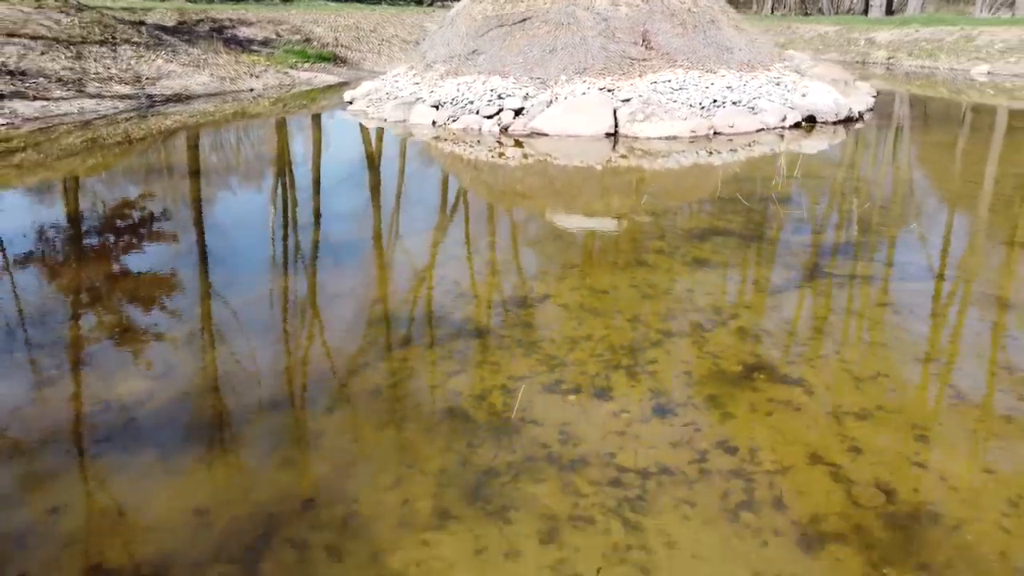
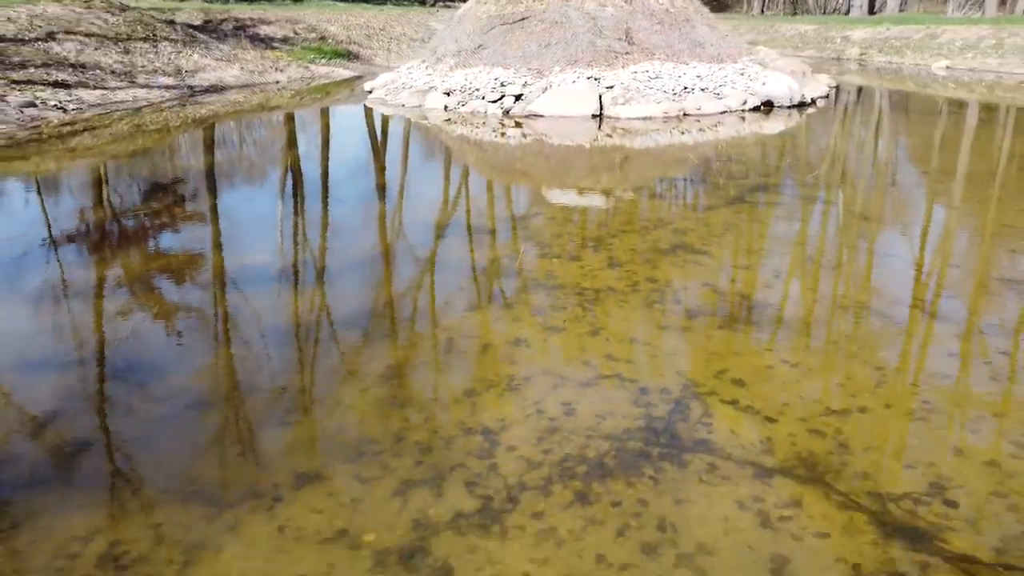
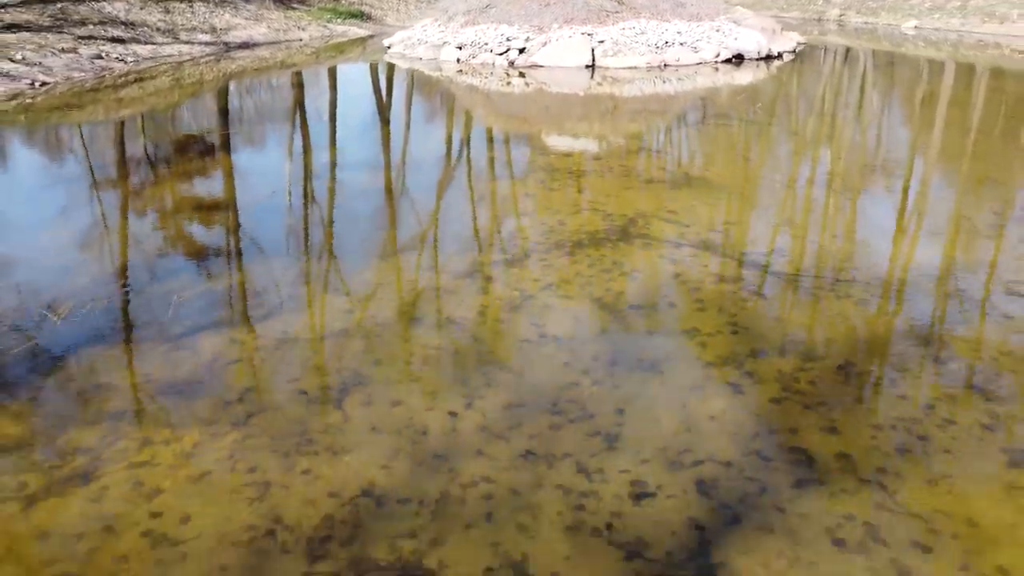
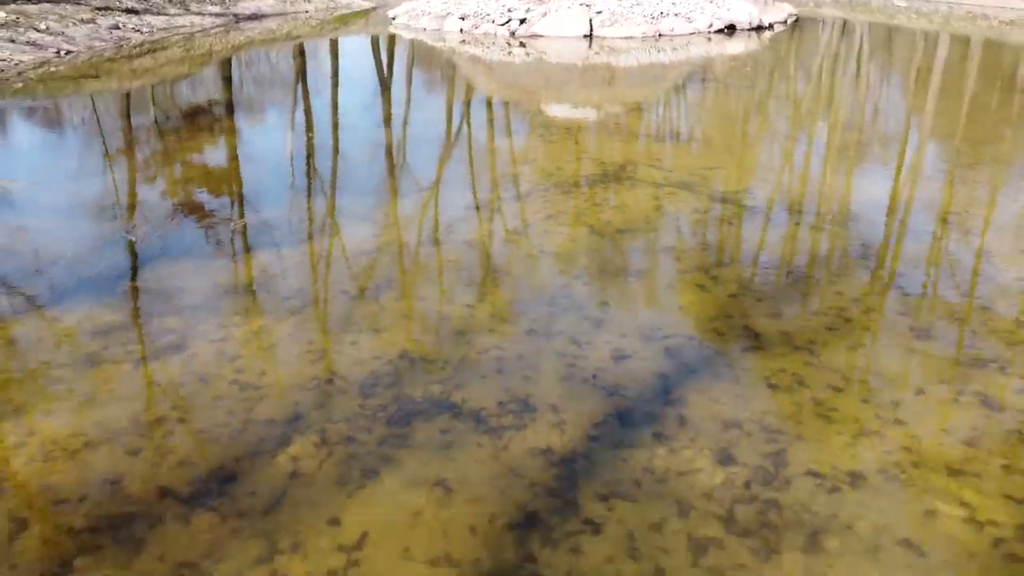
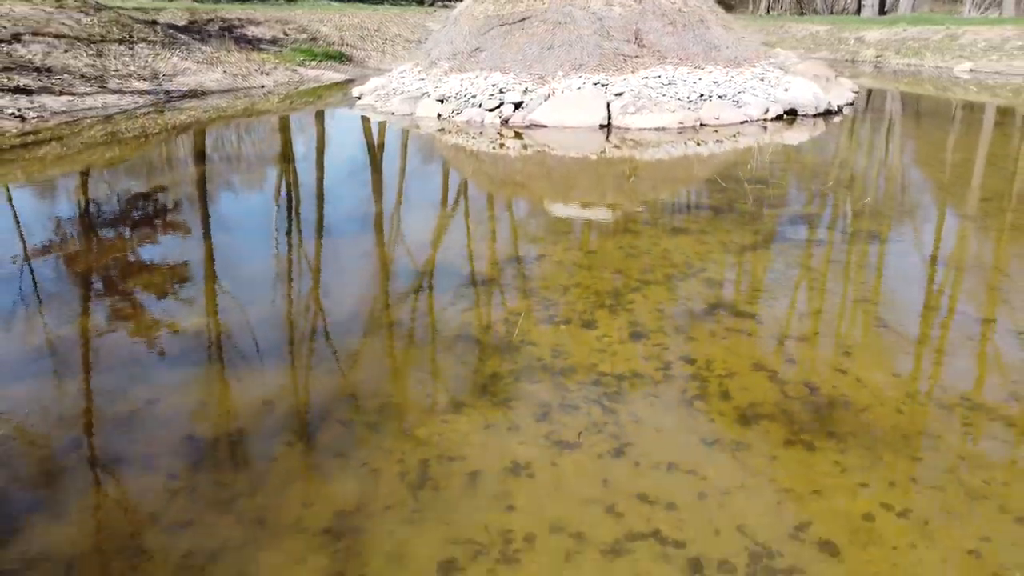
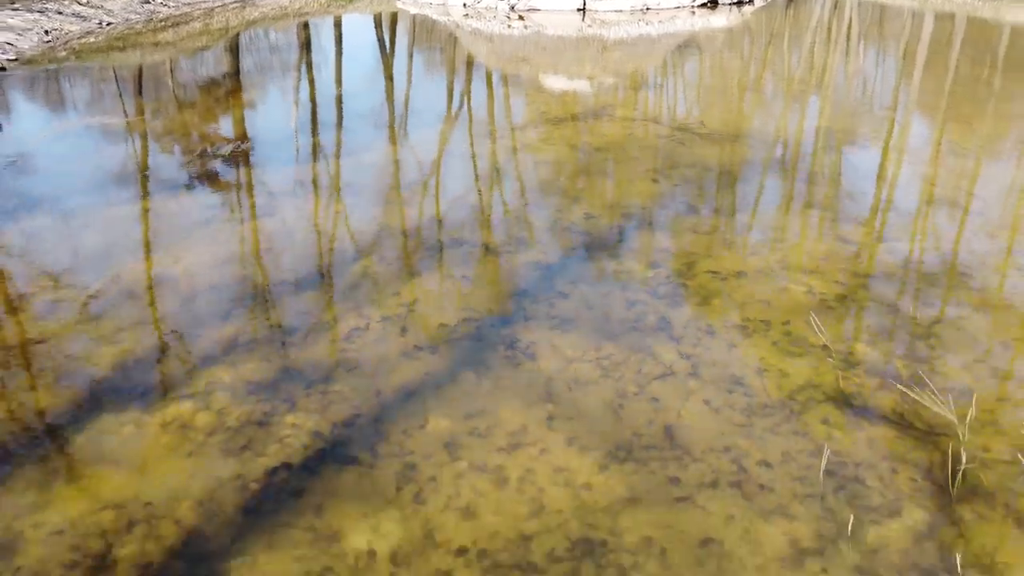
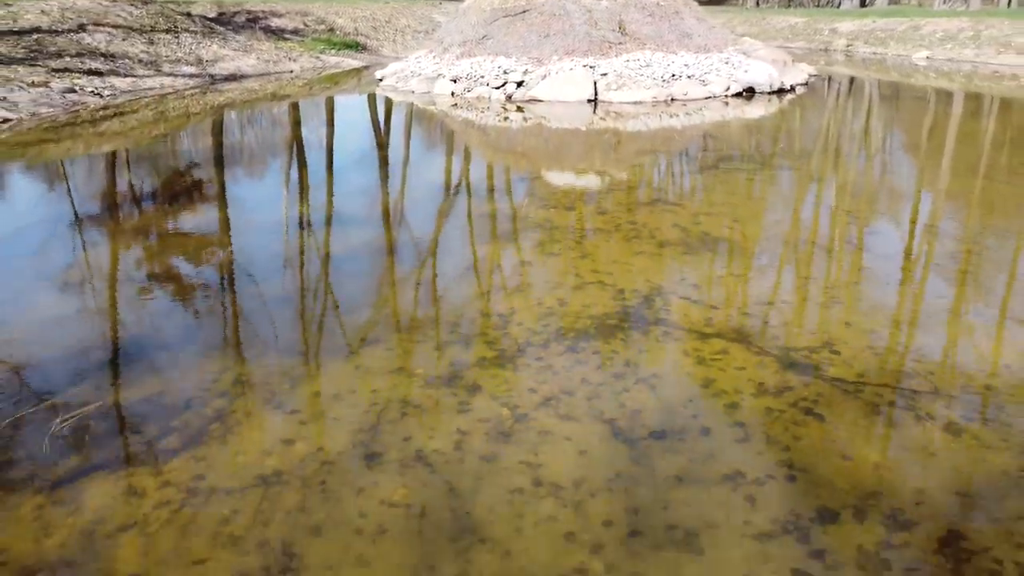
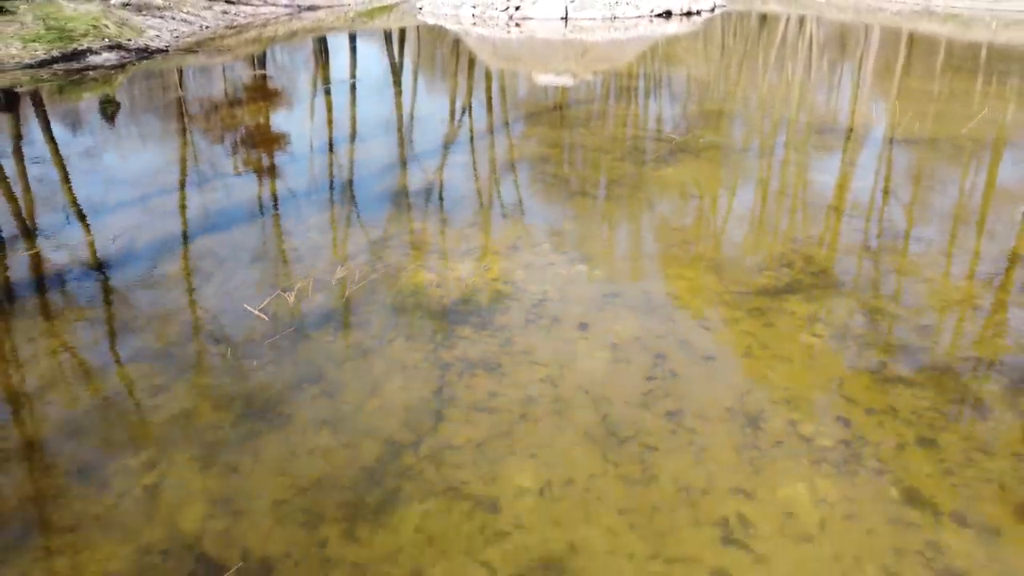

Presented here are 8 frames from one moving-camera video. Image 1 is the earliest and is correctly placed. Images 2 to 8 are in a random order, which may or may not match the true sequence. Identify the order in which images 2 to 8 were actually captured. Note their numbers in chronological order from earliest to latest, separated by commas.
5, 2, 7, 3, 4, 6, 8
